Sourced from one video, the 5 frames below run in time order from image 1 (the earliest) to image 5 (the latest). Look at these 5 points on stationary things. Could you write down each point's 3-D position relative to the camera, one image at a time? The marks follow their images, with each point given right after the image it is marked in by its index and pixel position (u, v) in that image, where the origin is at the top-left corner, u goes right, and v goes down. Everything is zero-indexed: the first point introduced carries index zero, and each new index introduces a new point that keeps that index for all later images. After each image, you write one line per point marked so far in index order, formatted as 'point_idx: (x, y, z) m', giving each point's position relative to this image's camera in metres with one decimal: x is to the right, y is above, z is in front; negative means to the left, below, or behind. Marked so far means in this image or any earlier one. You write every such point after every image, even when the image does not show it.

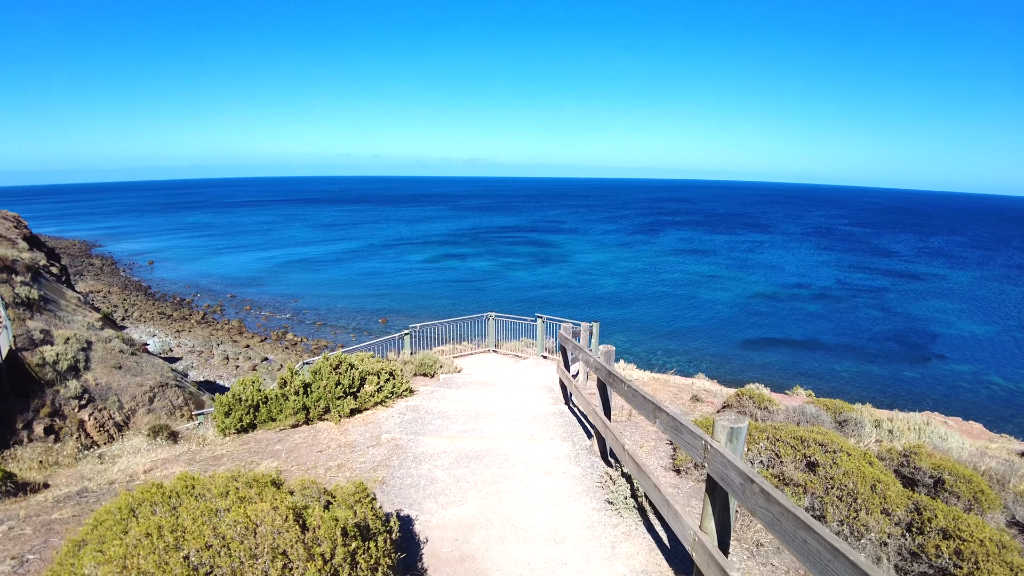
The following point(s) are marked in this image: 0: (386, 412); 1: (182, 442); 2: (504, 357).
0: (-1.6, -1.6, +6.6) m
1: (-4.2, -1.9, +6.6) m
2: (-0.1, -1.6, +12.3) m
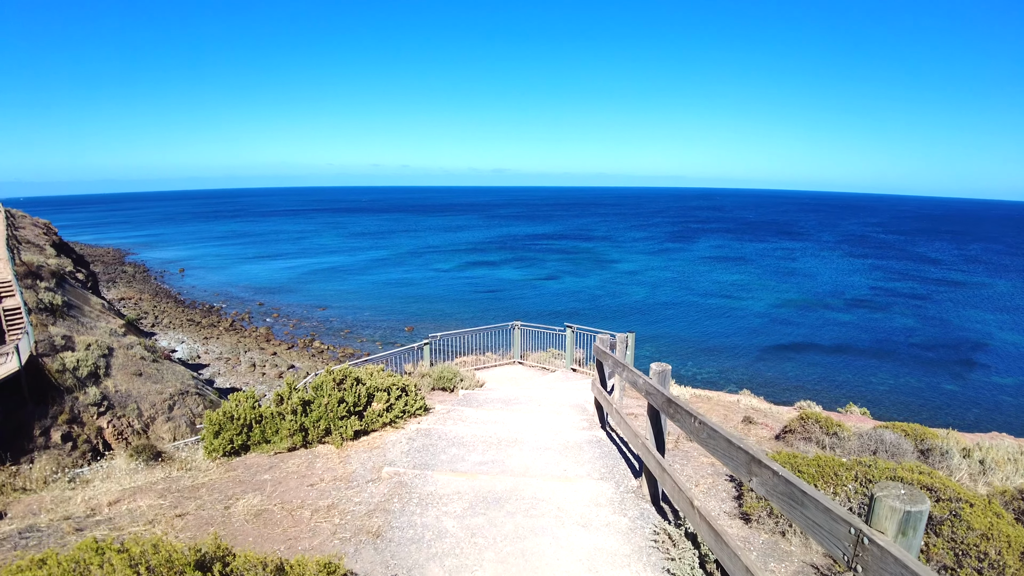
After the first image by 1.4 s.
0: (-1.3, -1.6, +5.8) m
1: (-3.9, -2.0, +5.9) m
2: (+0.4, -1.8, +11.4) m
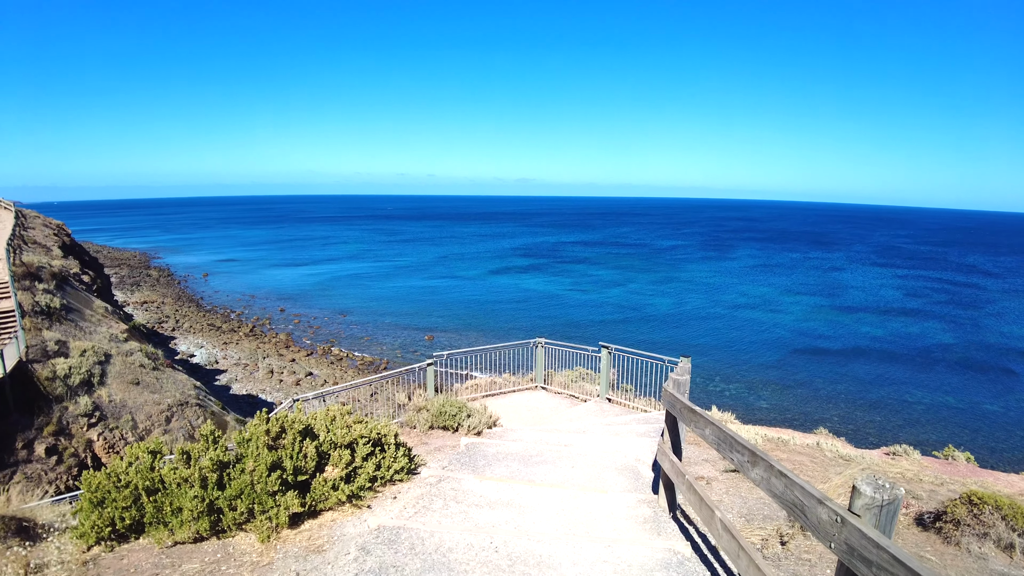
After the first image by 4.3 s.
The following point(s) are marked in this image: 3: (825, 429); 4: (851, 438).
0: (-1.1, -1.7, +3.7) m
1: (-3.7, -2.0, +3.9) m
2: (+0.8, -2.0, +9.3) m
3: (+11.1, -4.6, +19.1) m
4: (+10.8, -4.7, +18.4) m
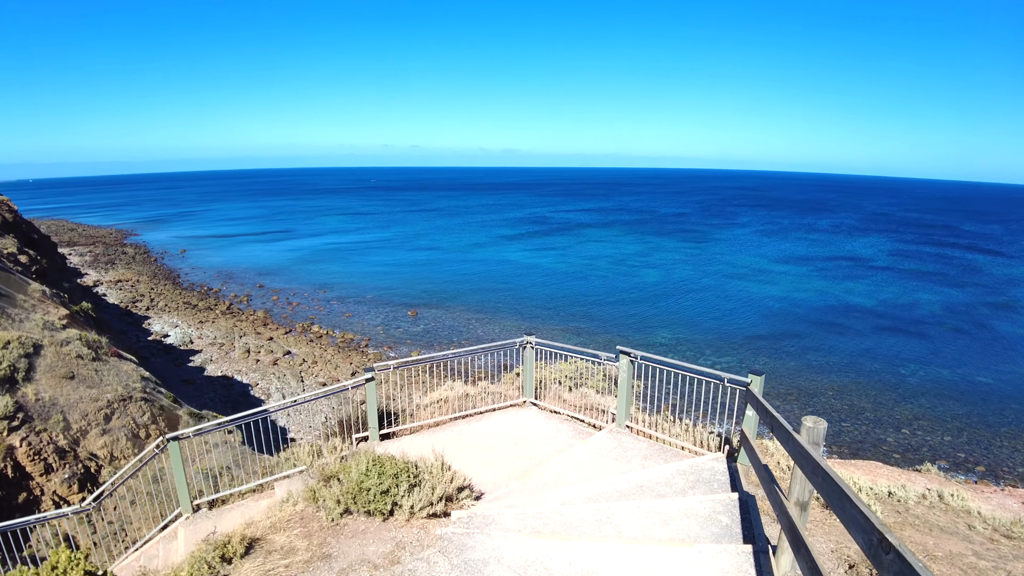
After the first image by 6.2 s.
0: (-1.3, -1.7, +1.0) m
1: (-3.9, -2.1, +1.1) m
2: (+0.5, -1.7, +6.6) m
3: (+10.7, -3.7, +16.8) m
4: (+10.4, -3.9, +16.1) m
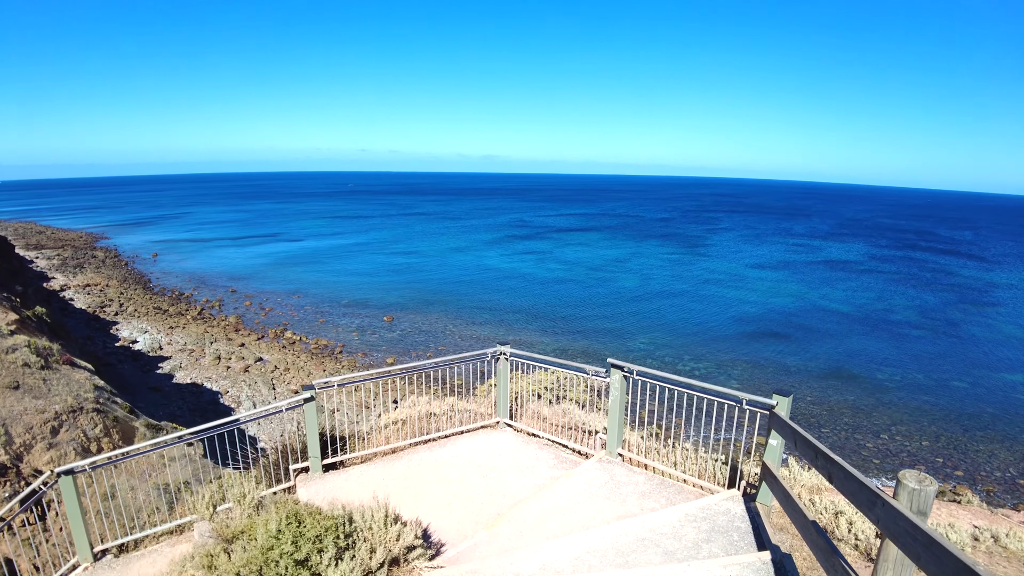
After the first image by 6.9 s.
0: (-1.4, -1.7, -0.1) m
1: (-4.0, -2.0, 0.0) m
2: (+0.3, -1.7, +5.6) m
3: (+10.1, -3.9, +16.1) m
4: (+9.8, -4.0, +15.4) m
